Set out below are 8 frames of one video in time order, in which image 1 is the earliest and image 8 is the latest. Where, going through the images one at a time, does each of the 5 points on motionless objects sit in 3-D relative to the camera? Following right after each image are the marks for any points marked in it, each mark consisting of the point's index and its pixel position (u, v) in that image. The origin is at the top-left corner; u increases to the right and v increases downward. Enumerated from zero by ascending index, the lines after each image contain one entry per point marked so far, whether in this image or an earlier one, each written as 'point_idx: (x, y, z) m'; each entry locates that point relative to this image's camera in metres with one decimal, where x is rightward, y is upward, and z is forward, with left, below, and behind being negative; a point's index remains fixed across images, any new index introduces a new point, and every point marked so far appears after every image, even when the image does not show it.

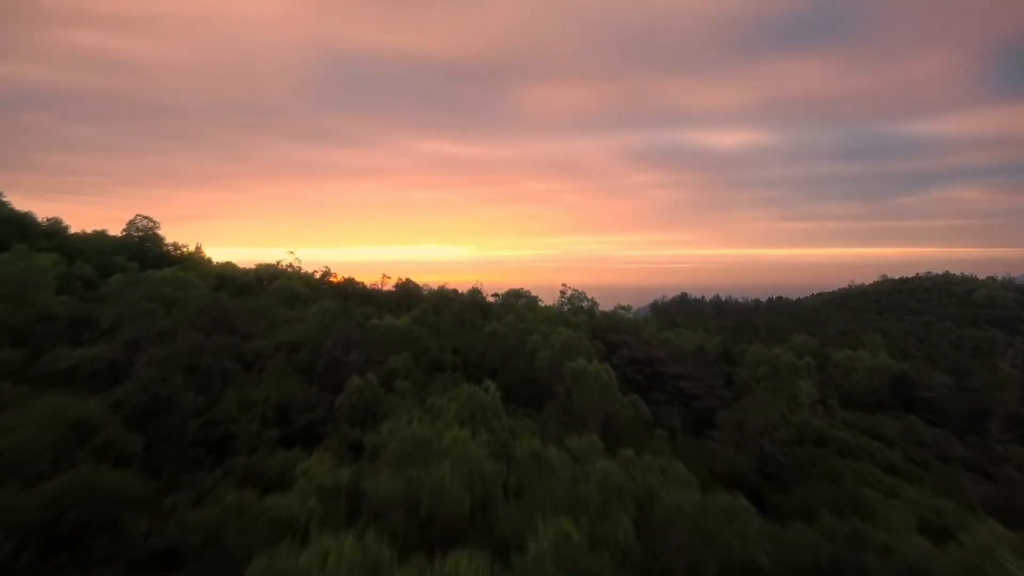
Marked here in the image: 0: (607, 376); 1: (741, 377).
0: (+0.6, -0.6, +8.5) m
1: (+2.1, -0.8, +12.3) m
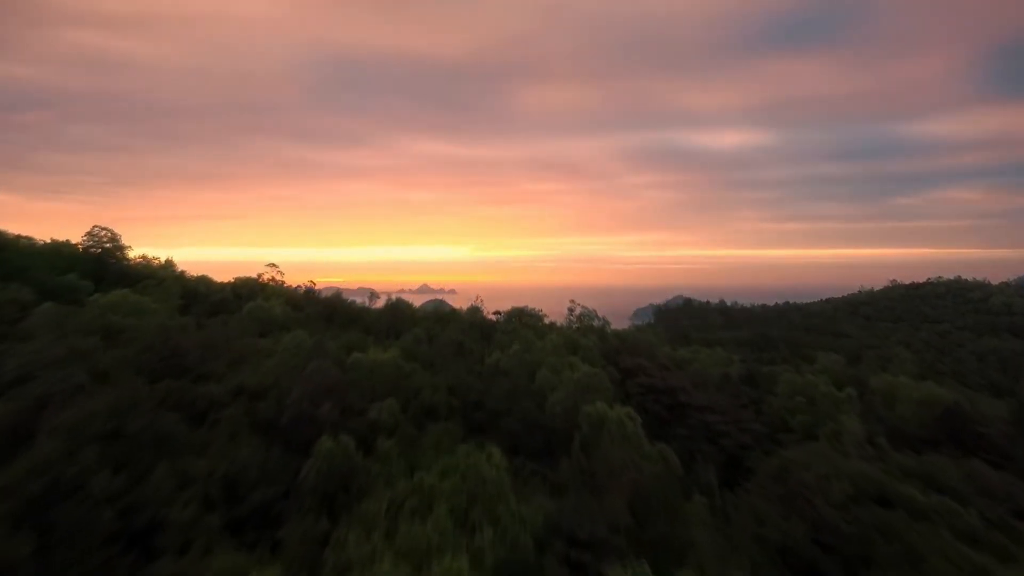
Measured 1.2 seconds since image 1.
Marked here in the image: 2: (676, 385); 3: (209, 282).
0: (+0.6, -0.7, +7.2) m
1: (+2.1, -1.0, +11.0) m
2: (+1.4, -0.8, +11.3) m
3: (-2.9, +0.1, +12.9) m
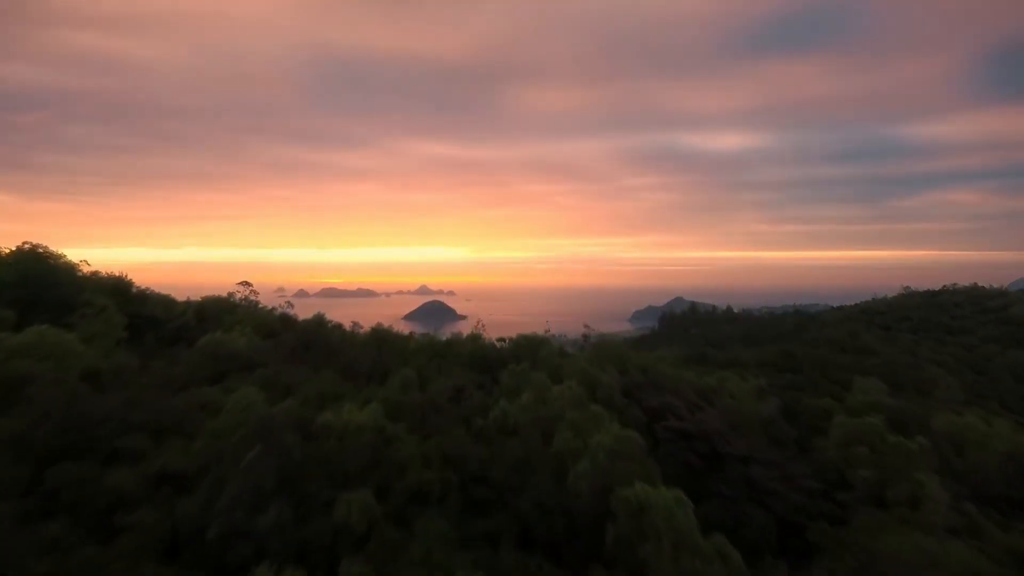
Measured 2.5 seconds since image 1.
0: (+0.7, -0.9, +5.5) m
1: (+2.2, -1.2, +9.3) m
2: (+1.4, -1.0, +9.6) m
3: (-2.8, -0.1, +11.2) m
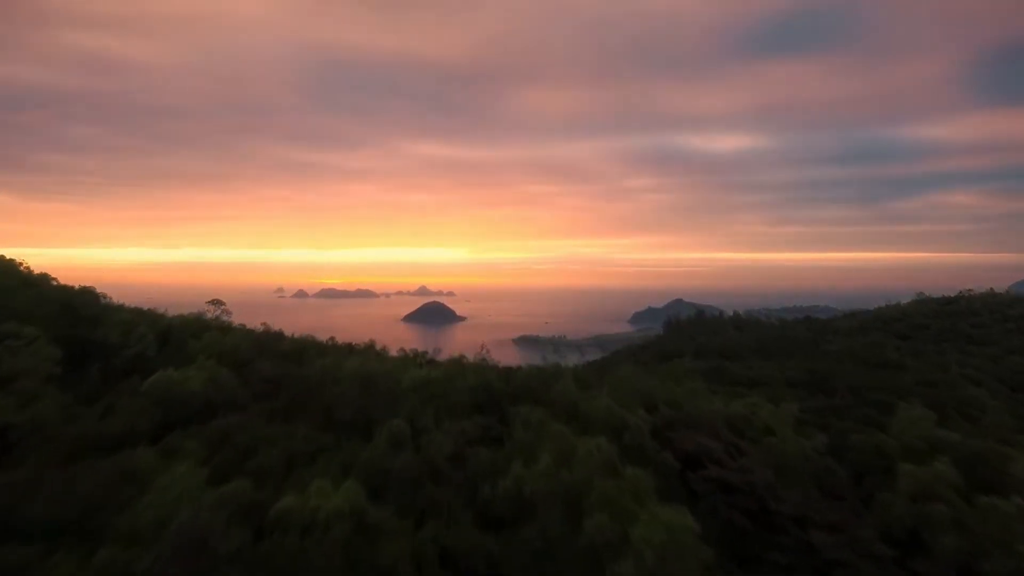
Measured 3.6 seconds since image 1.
0: (+0.8, -1.1, +4.0) m
1: (+2.2, -1.3, +7.9) m
2: (+1.5, -1.1, +8.2) m
3: (-2.8, -0.3, +9.8) m
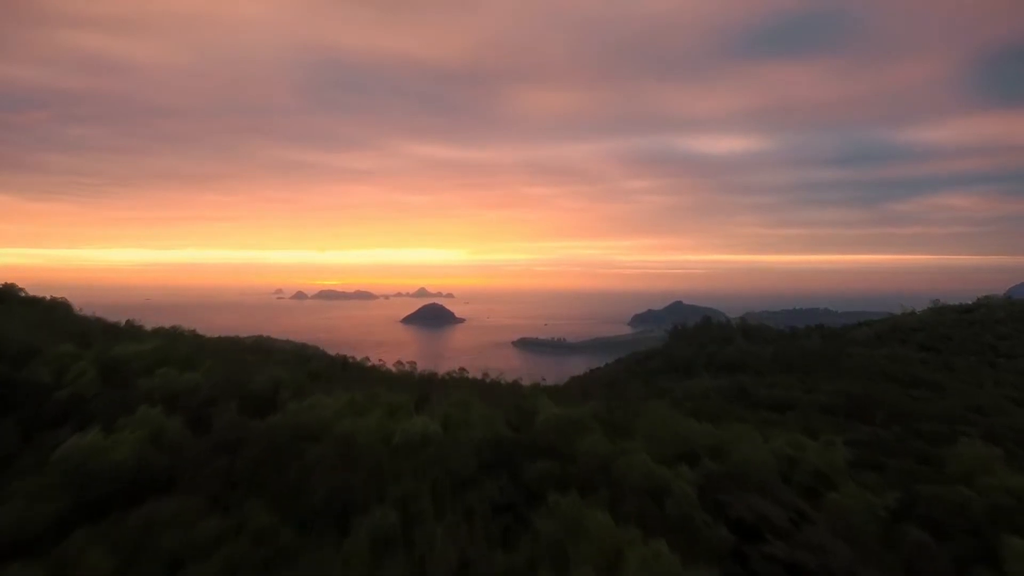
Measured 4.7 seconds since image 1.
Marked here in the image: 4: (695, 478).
0: (+0.8, -1.2, +2.5) m
1: (+2.3, -1.5, +6.3) m
2: (+1.6, -1.3, +6.6) m
3: (-2.7, -0.4, +8.2) m
4: (+1.0, -1.0, +7.4) m
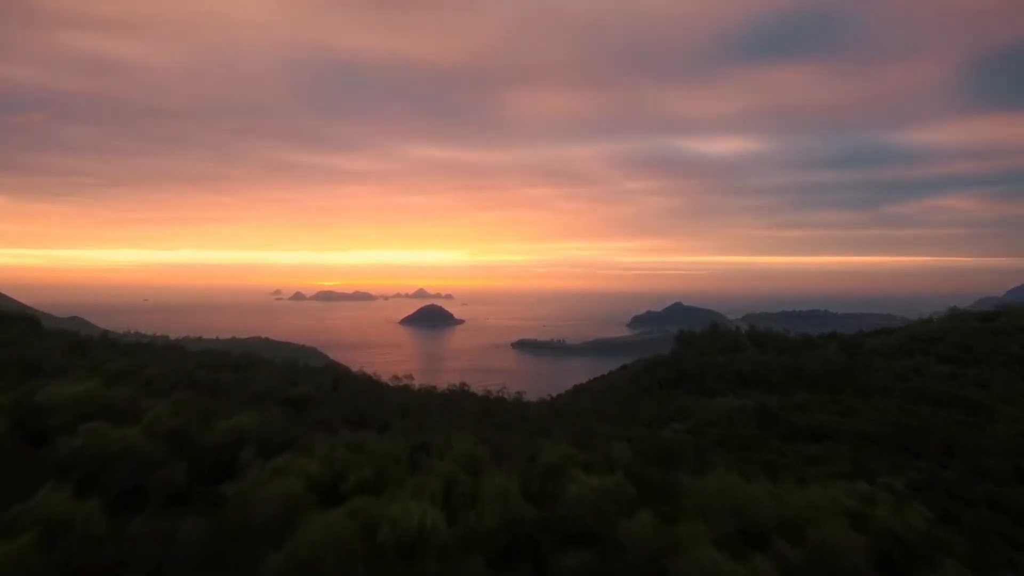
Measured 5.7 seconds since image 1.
0: (+0.9, -1.4, +0.8) m
1: (+2.4, -1.7, +4.6) m
2: (+1.7, -1.5, +4.9) m
3: (-2.6, -0.6, +6.5) m
4: (+1.1, -1.2, +5.7) m
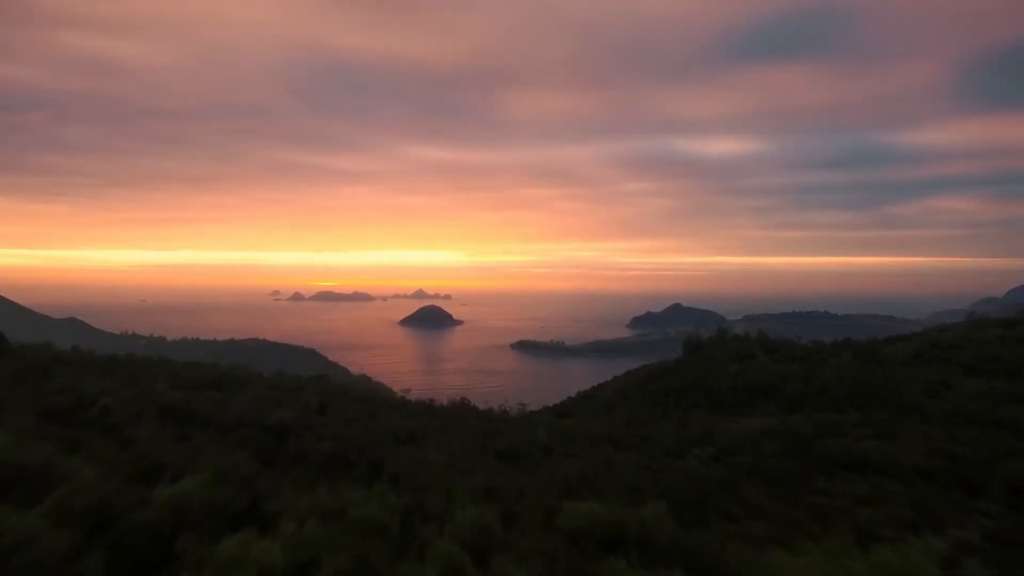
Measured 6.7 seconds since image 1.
0: (+1.0, -1.5, -0.8) m
1: (+2.5, -1.8, +3.0) m
2: (+1.7, -1.6, +3.3) m
3: (-2.5, -0.7, +4.9) m
4: (+1.2, -1.3, +4.2) m
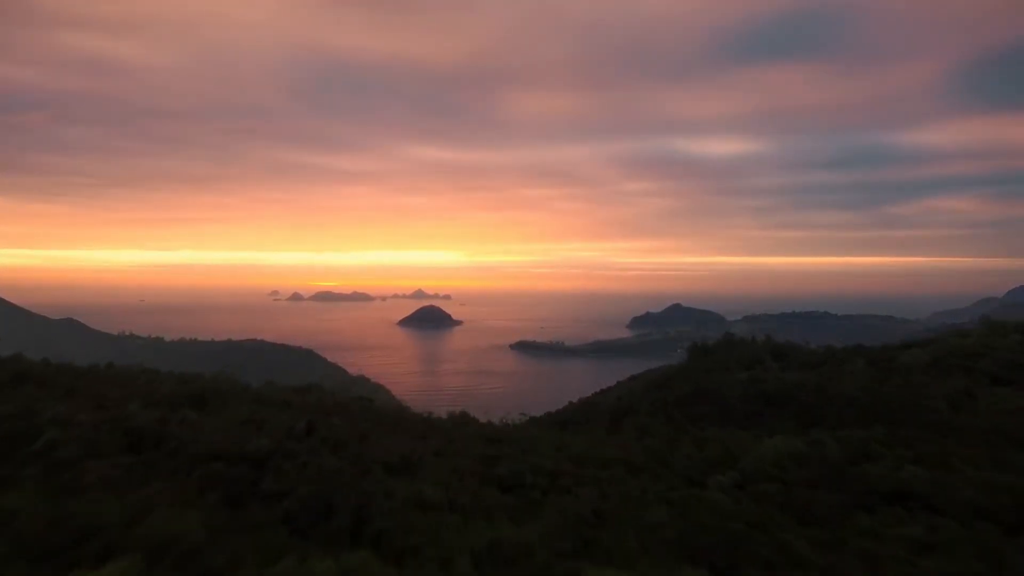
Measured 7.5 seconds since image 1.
0: (+1.1, -1.7, -2.2) m
1: (+2.5, -1.9, +1.6) m
2: (+1.8, -1.7, +2.0) m
3: (-2.5, -0.9, +3.6) m
4: (+1.2, -1.5, +2.8) m
